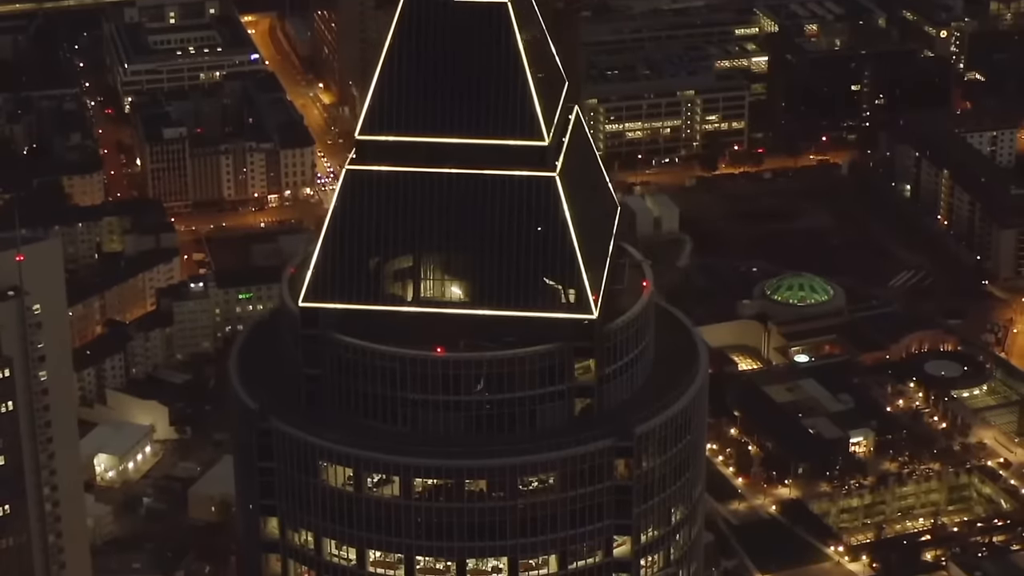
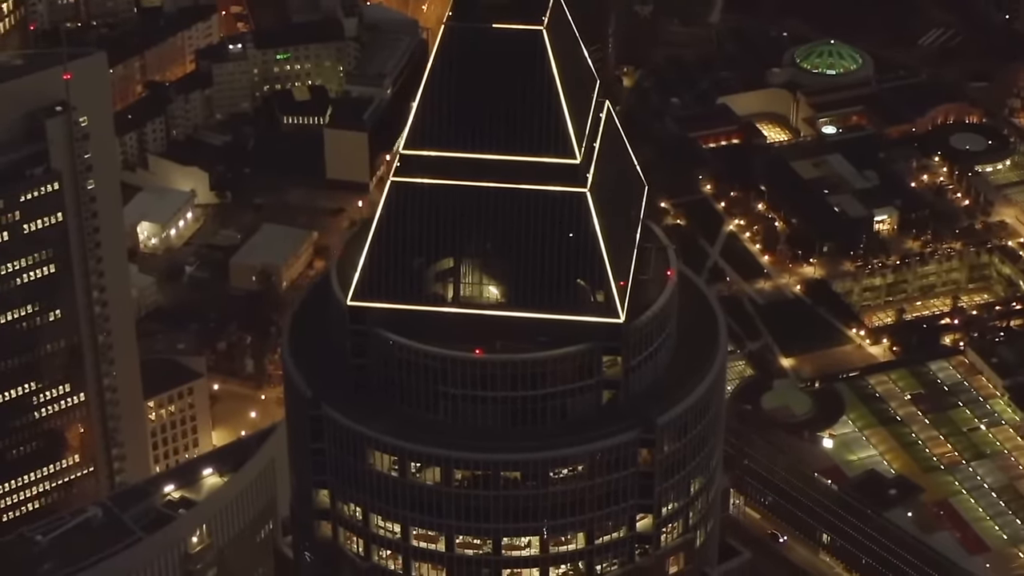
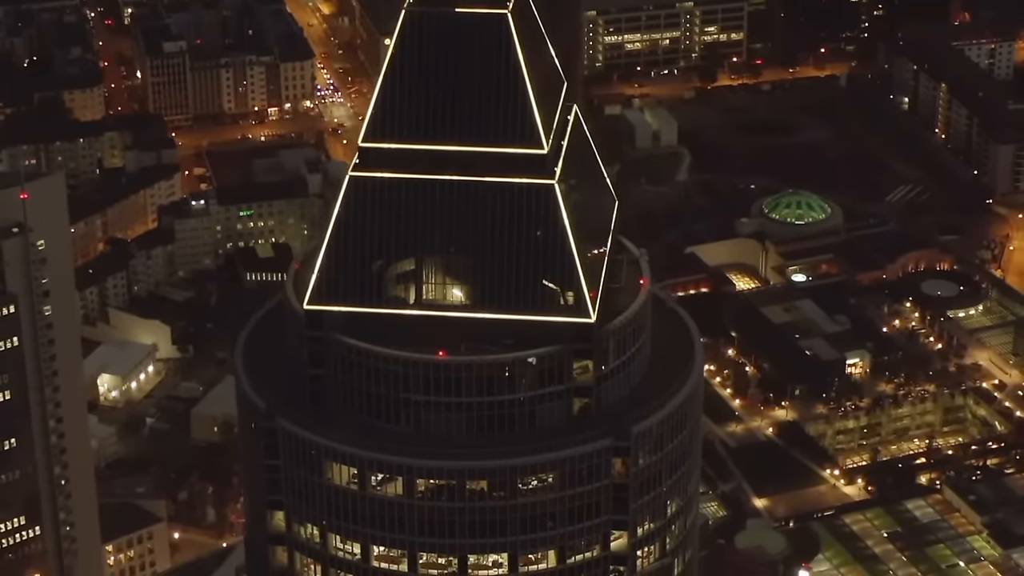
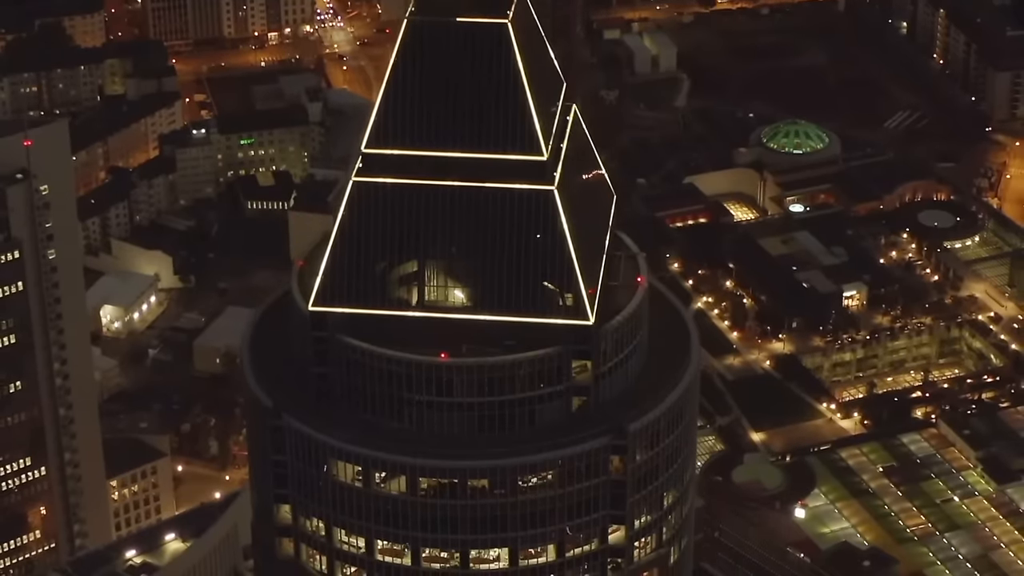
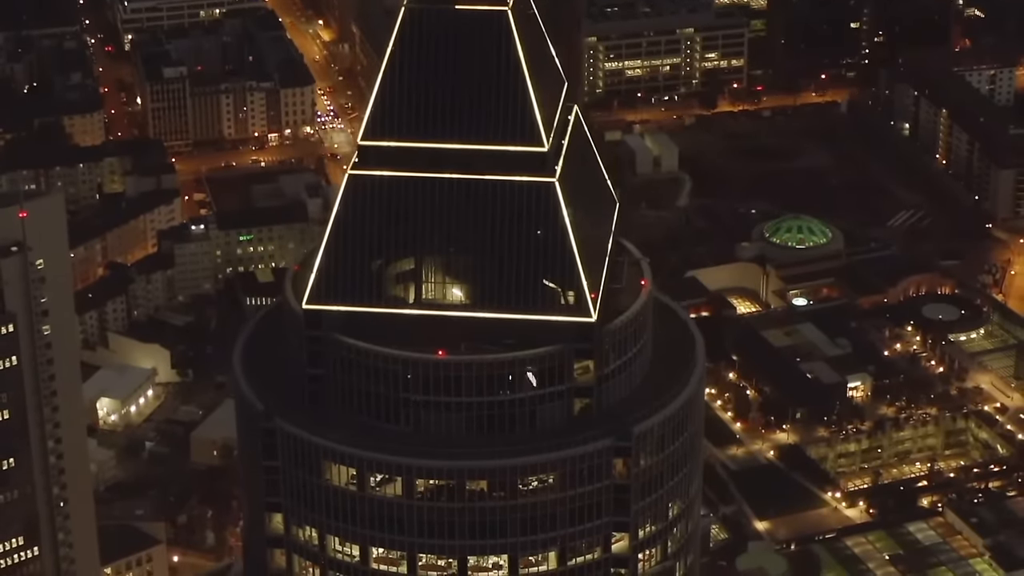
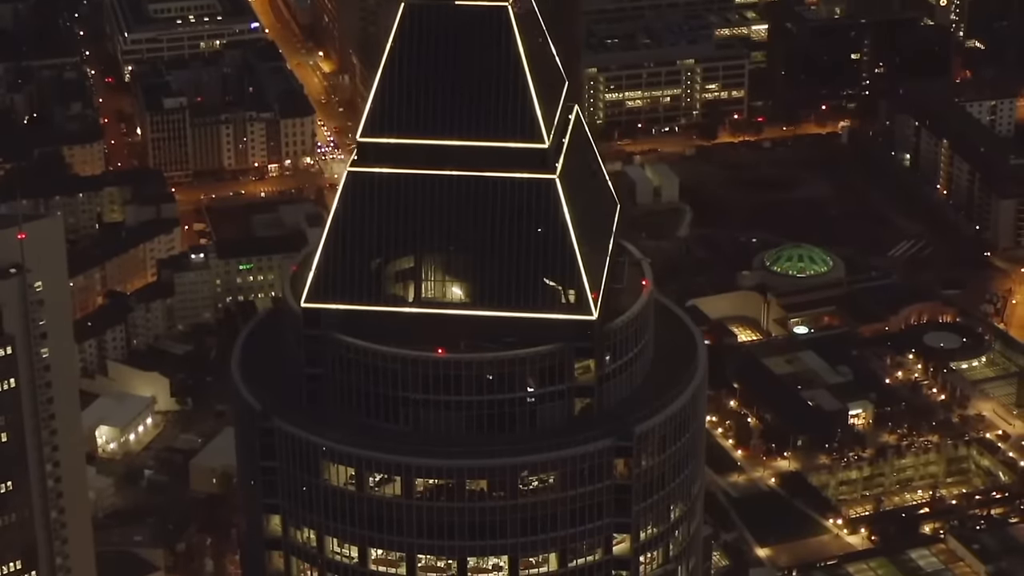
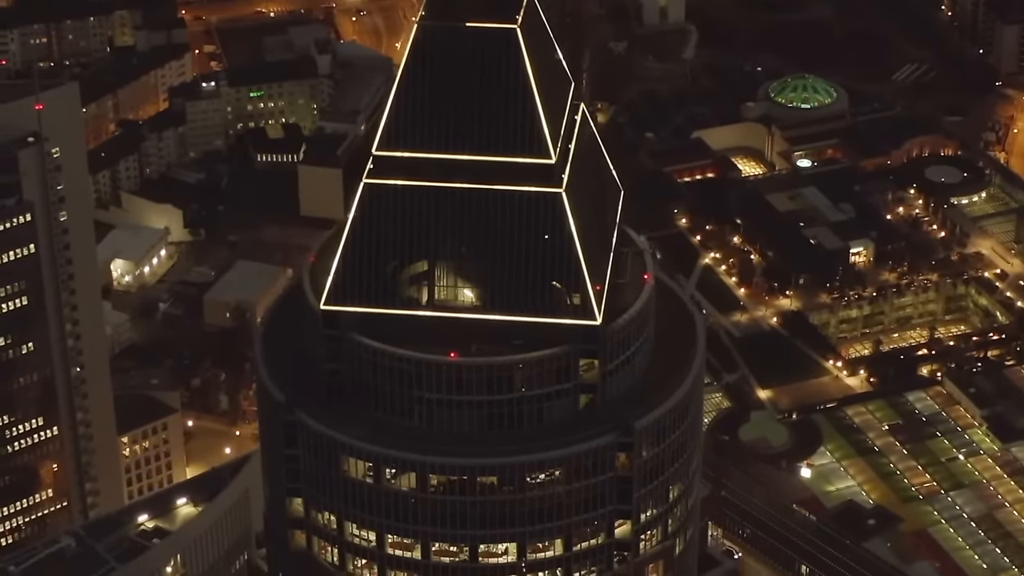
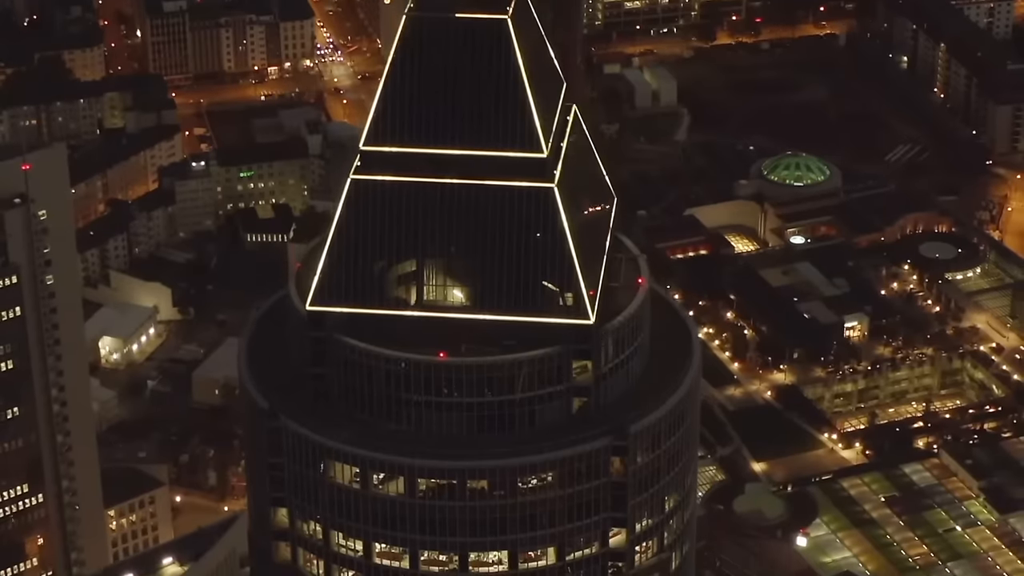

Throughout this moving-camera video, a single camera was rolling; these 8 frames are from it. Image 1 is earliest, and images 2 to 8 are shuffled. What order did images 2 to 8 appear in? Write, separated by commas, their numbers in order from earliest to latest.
6, 5, 3, 8, 4, 7, 2
